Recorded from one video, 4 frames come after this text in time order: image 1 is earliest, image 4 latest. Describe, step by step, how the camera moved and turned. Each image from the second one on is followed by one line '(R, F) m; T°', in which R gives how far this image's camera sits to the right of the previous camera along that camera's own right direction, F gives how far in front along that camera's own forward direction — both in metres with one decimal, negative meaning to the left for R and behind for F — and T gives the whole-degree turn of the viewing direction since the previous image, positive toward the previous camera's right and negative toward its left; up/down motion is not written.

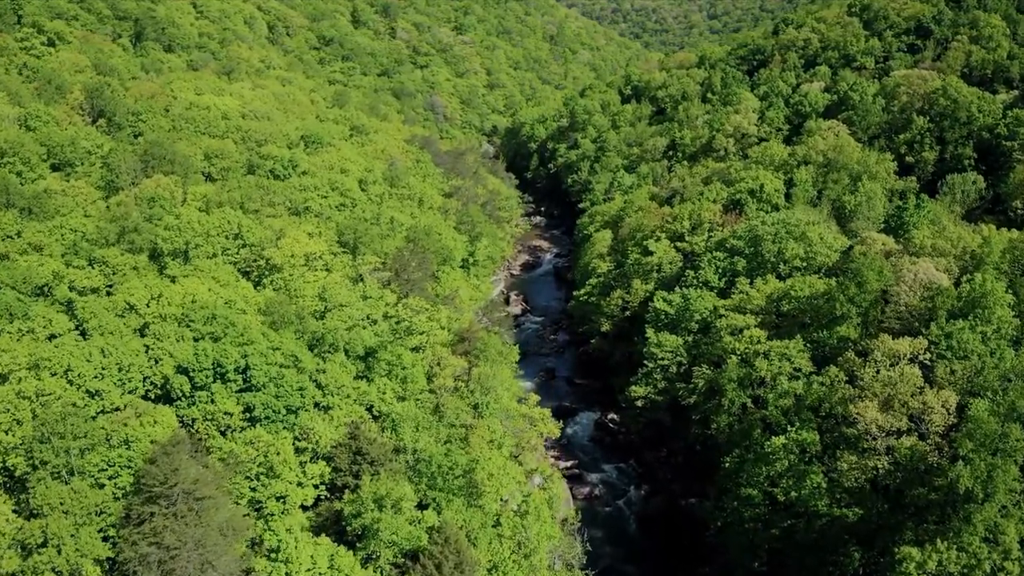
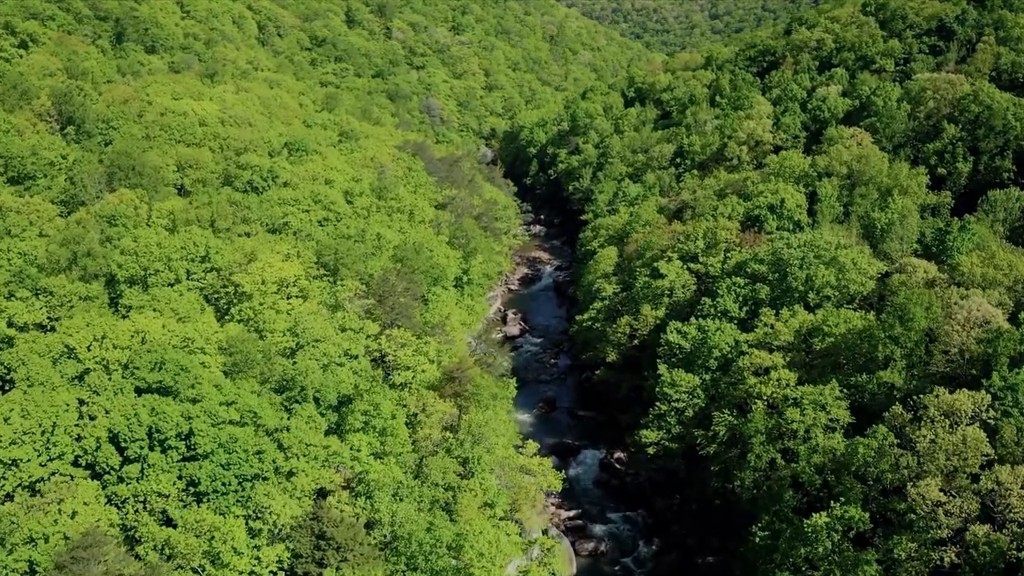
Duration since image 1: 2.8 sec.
(+0.3, +6.1) m; 0°
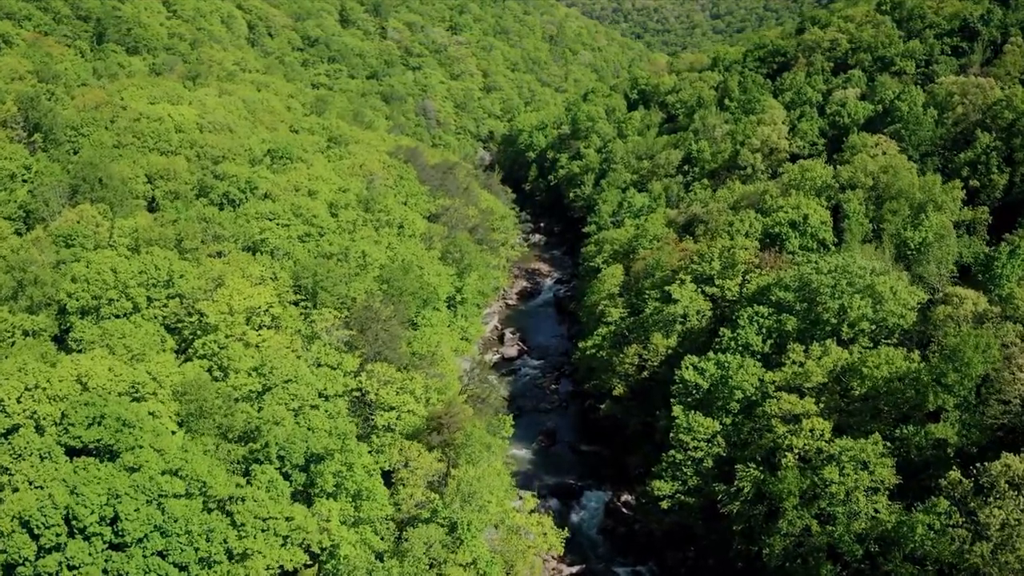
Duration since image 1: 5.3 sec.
(+0.2, +5.6) m; 0°
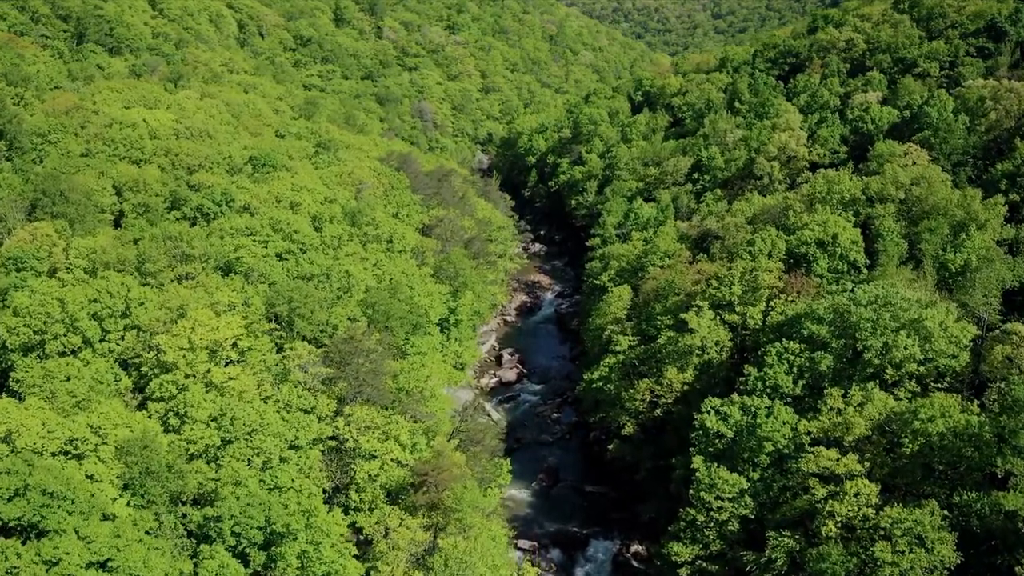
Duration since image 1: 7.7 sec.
(+0.1, +5.5) m; 0°
